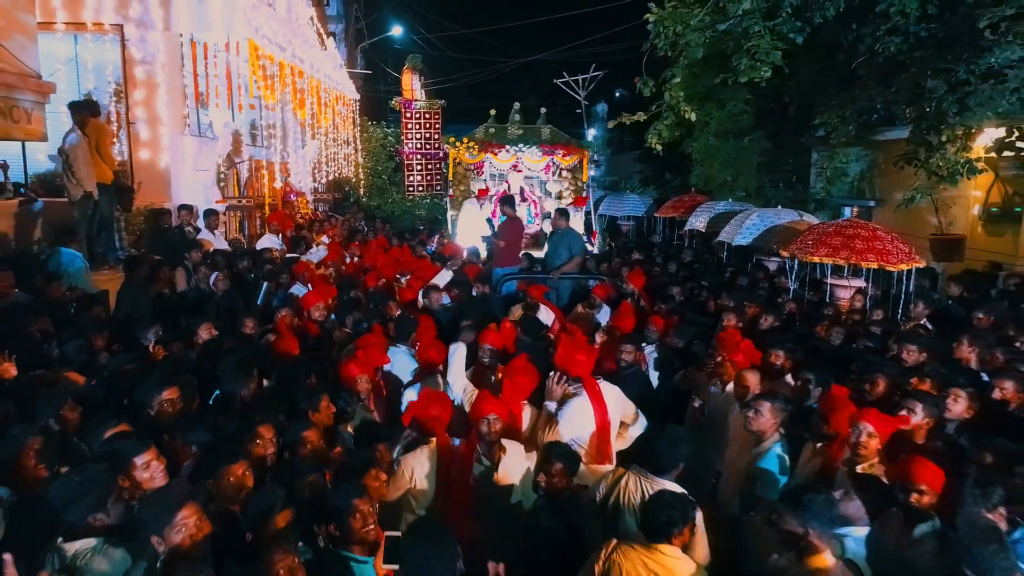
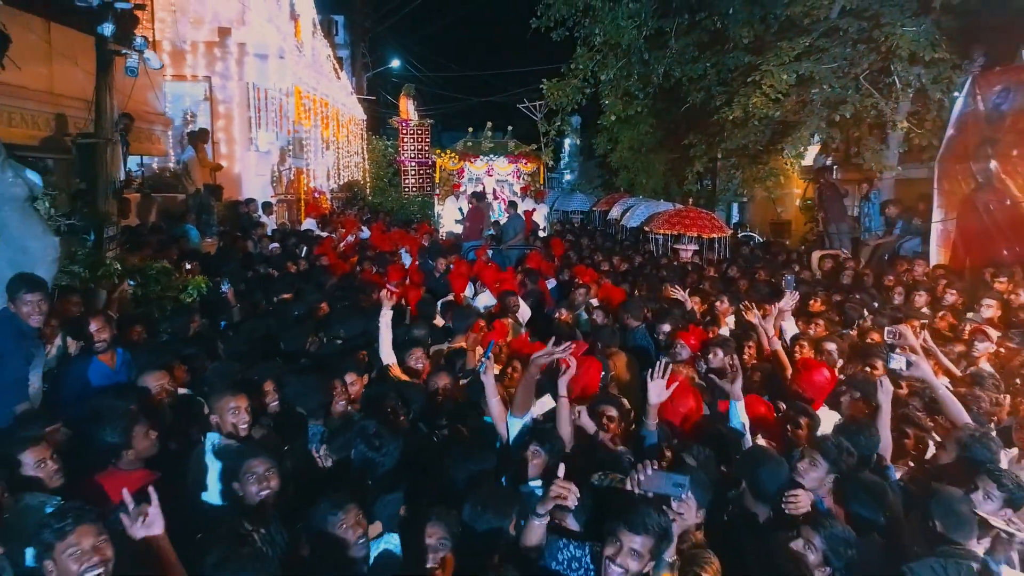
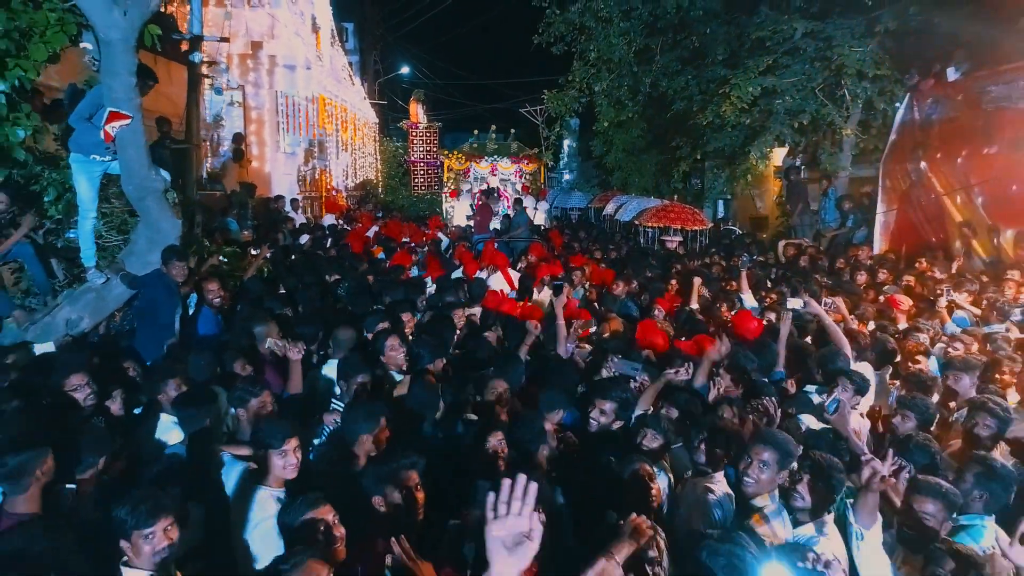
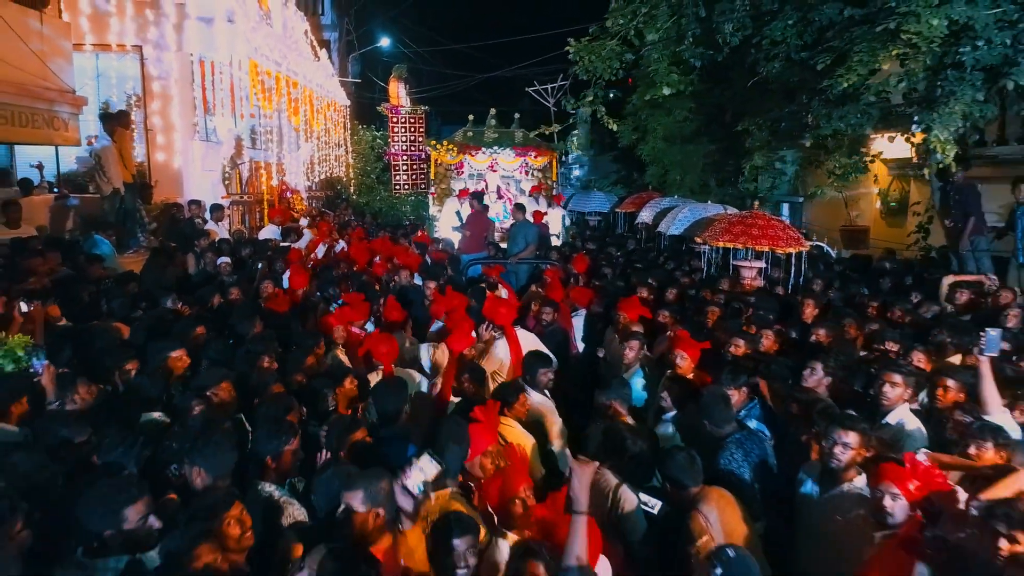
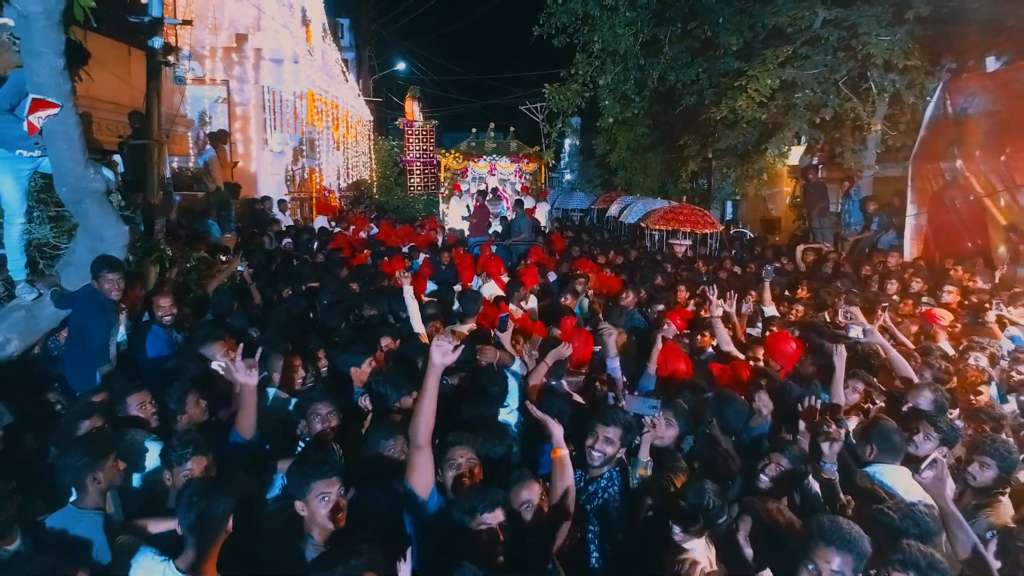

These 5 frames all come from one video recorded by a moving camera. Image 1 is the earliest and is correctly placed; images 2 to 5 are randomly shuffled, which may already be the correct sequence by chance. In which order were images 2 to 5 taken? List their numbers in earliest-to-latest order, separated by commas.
4, 2, 5, 3
